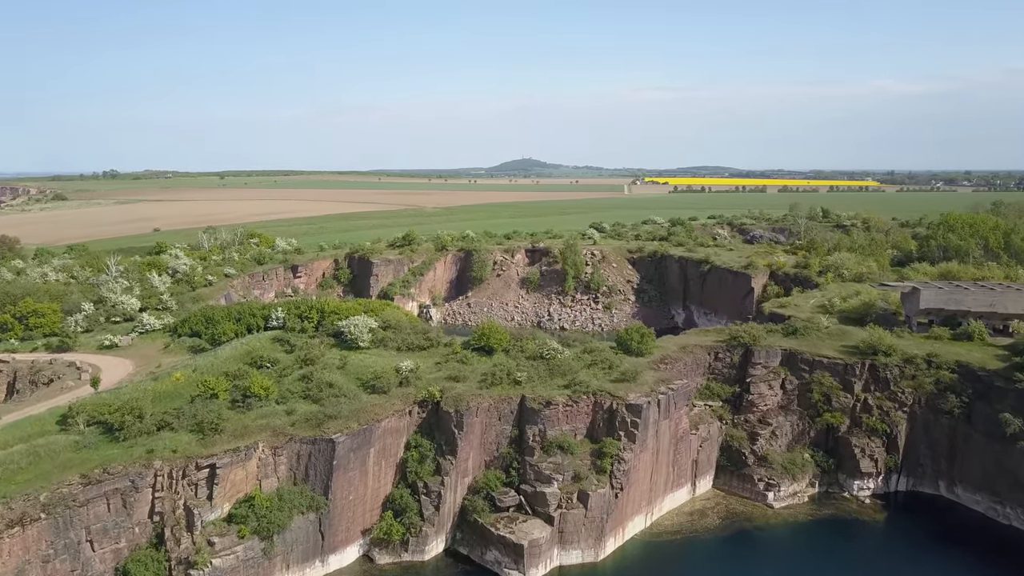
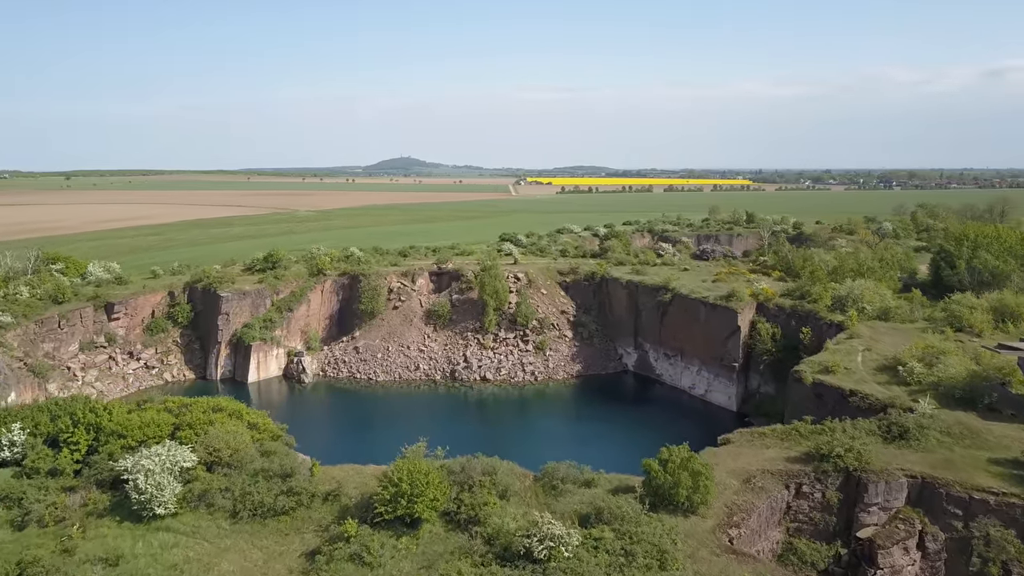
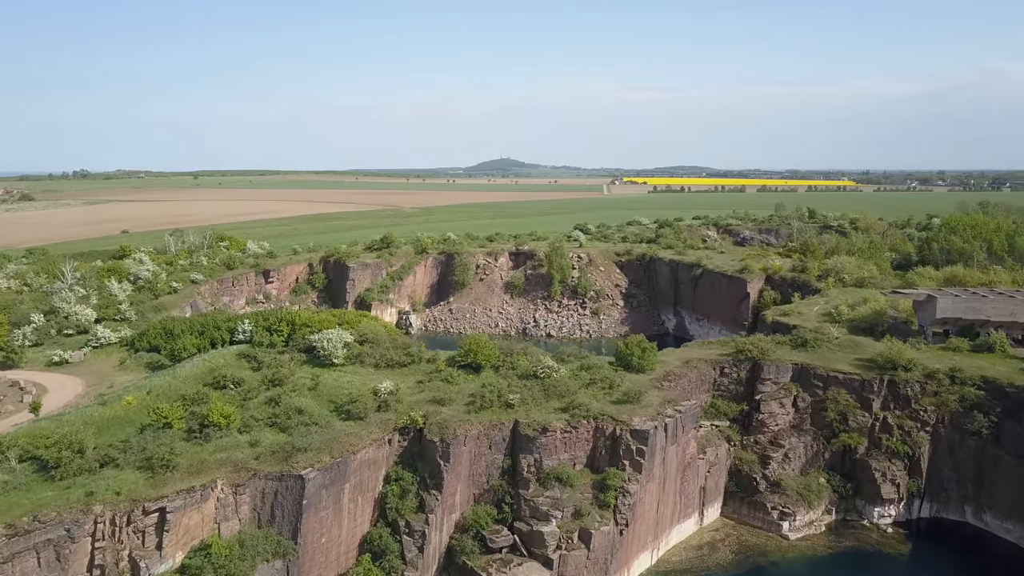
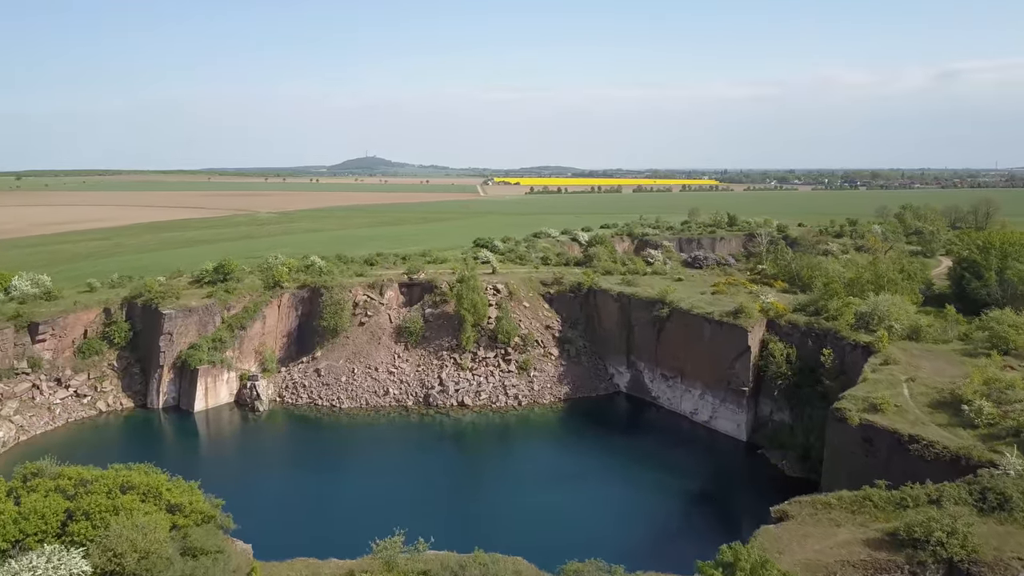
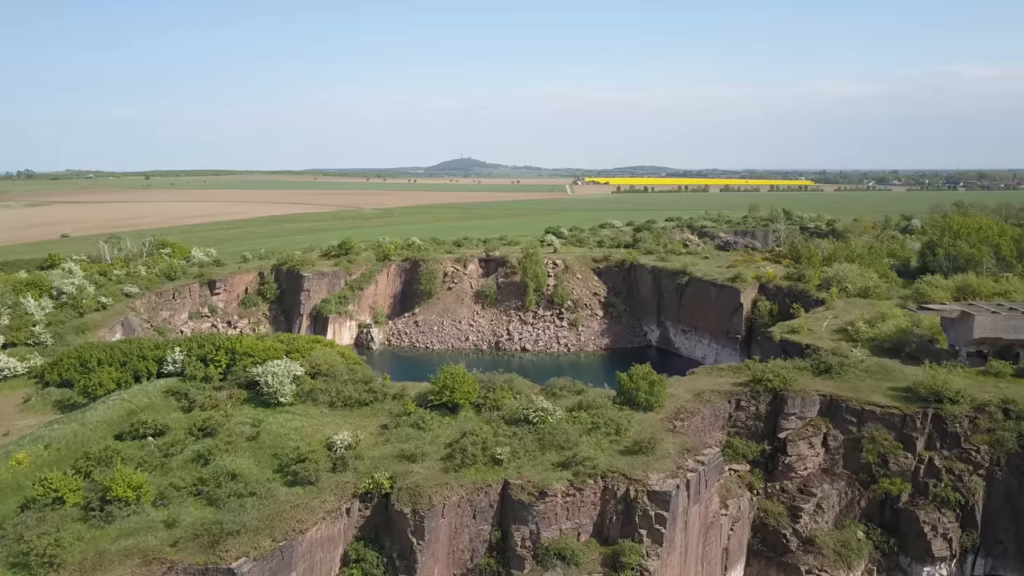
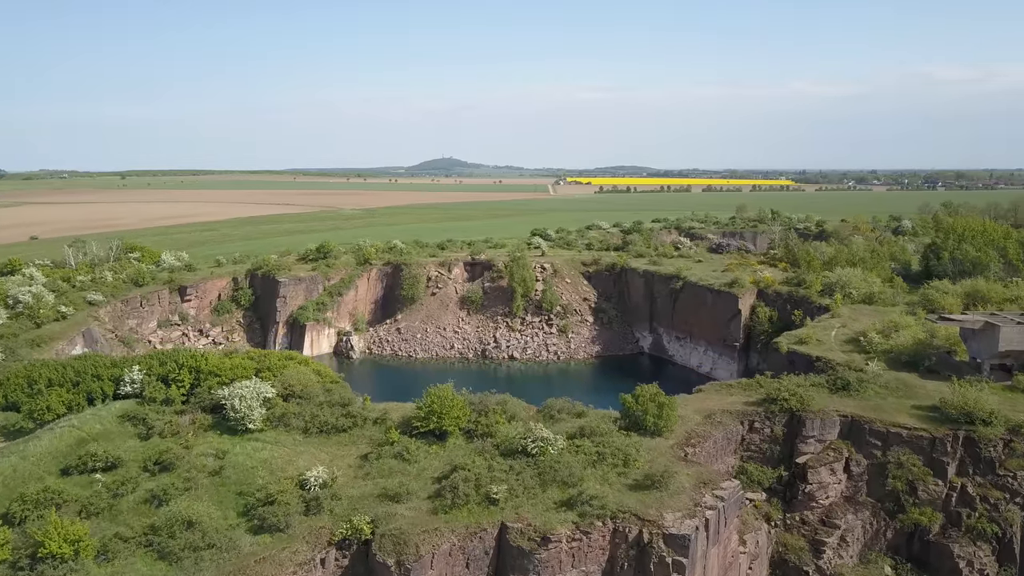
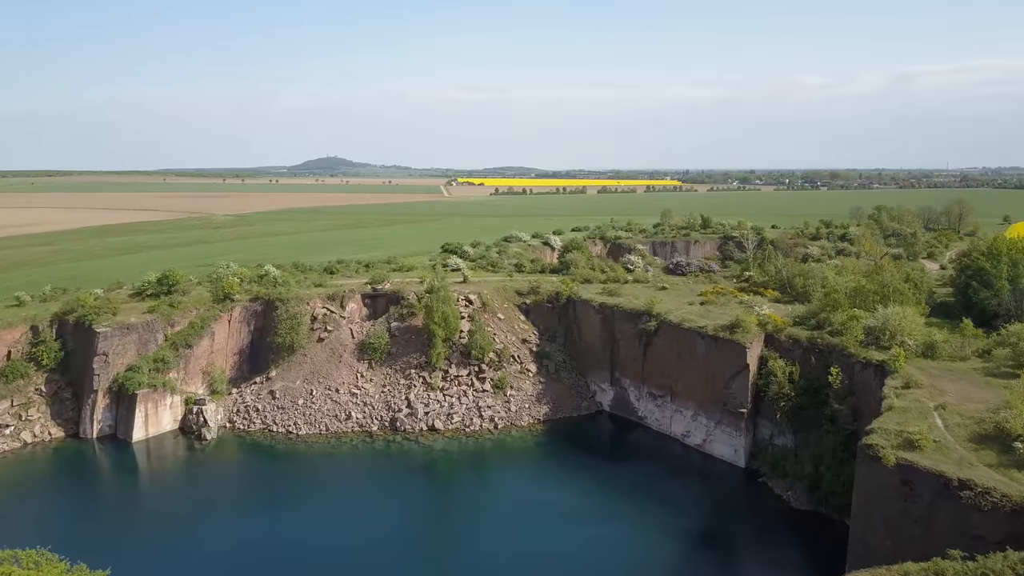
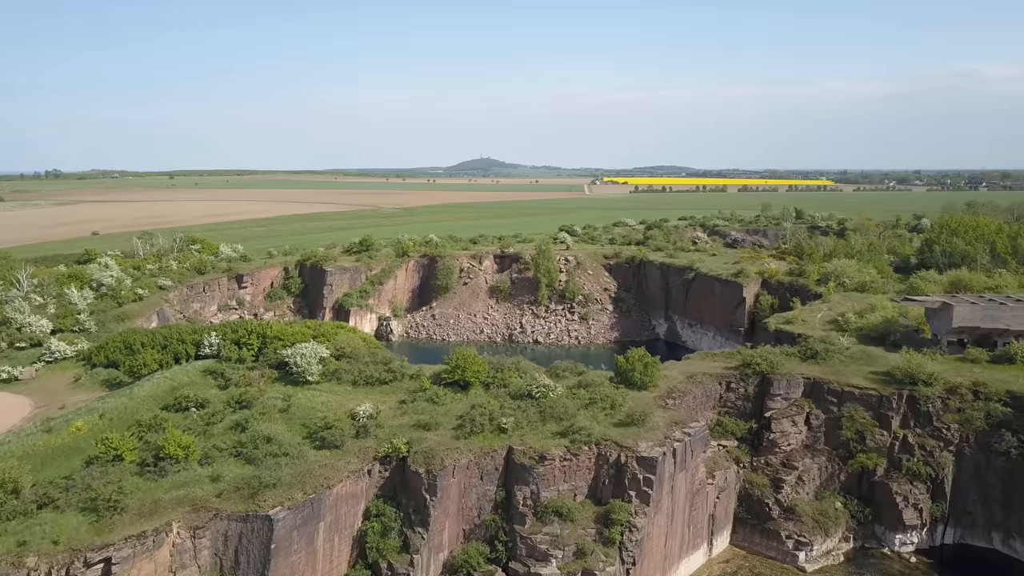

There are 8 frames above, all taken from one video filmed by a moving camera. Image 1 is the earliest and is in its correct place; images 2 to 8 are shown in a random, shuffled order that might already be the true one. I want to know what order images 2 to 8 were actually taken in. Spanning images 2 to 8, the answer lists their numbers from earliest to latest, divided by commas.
3, 8, 5, 6, 2, 4, 7
